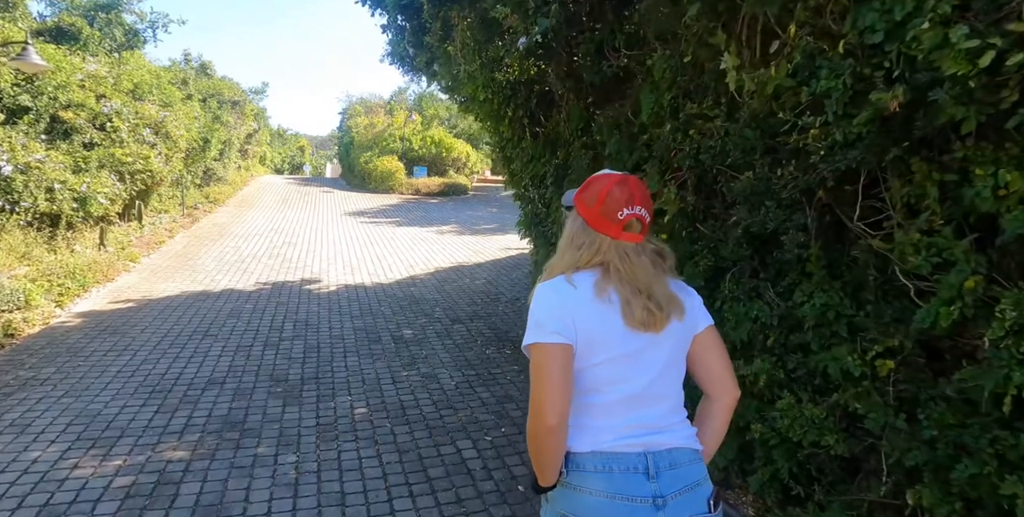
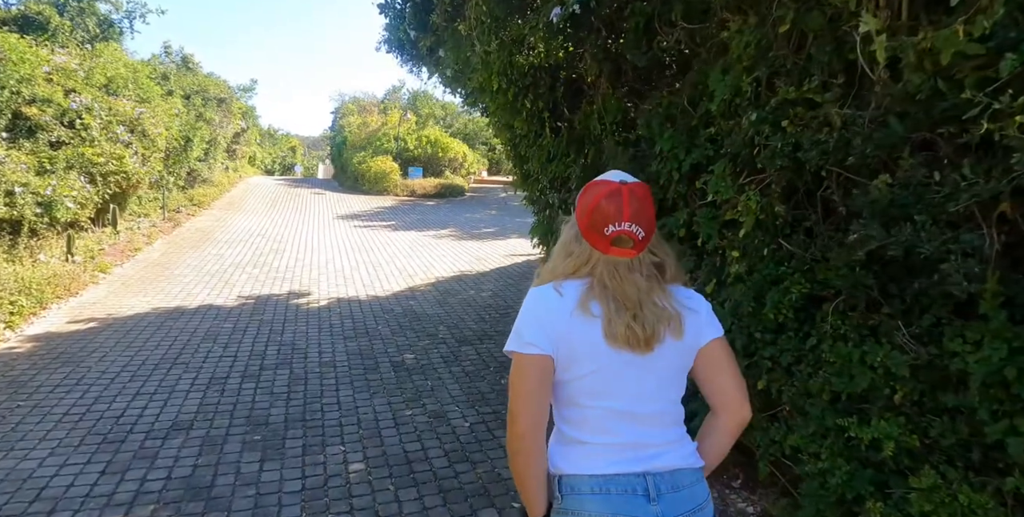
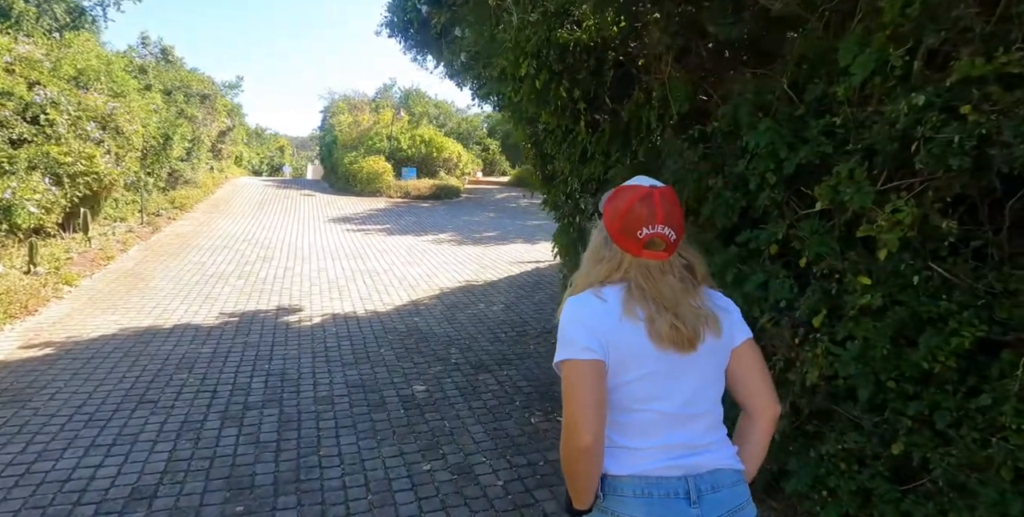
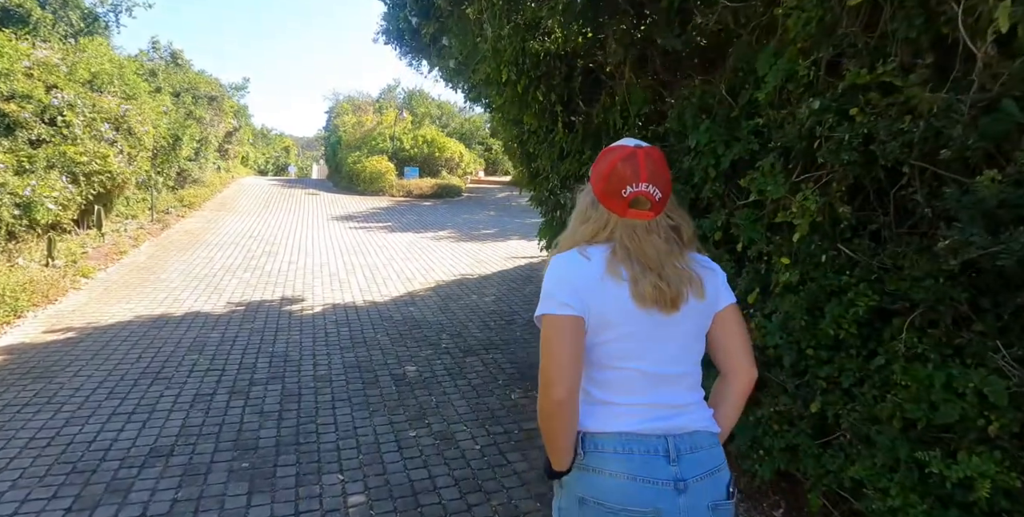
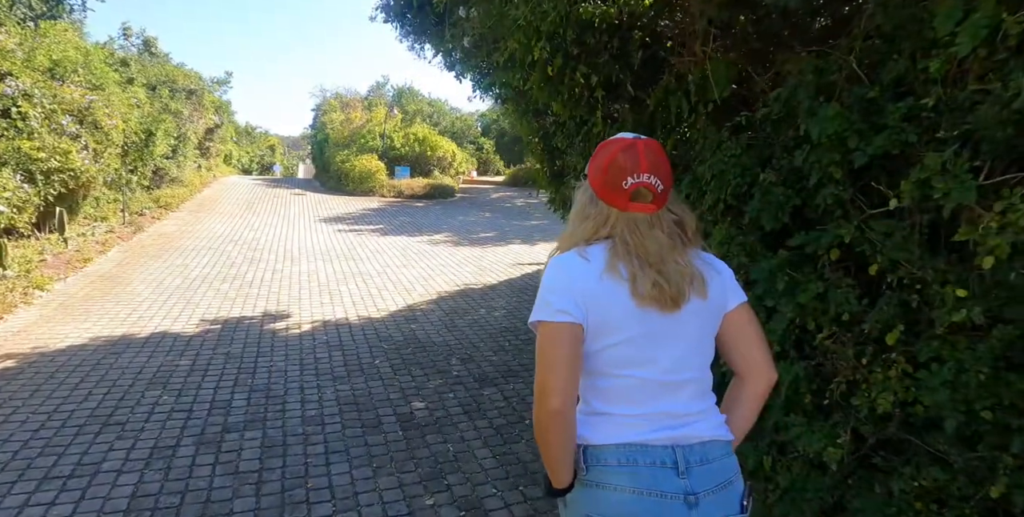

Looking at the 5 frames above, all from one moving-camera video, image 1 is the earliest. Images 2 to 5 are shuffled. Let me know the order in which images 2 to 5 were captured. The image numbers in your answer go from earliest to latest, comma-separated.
2, 4, 3, 5
